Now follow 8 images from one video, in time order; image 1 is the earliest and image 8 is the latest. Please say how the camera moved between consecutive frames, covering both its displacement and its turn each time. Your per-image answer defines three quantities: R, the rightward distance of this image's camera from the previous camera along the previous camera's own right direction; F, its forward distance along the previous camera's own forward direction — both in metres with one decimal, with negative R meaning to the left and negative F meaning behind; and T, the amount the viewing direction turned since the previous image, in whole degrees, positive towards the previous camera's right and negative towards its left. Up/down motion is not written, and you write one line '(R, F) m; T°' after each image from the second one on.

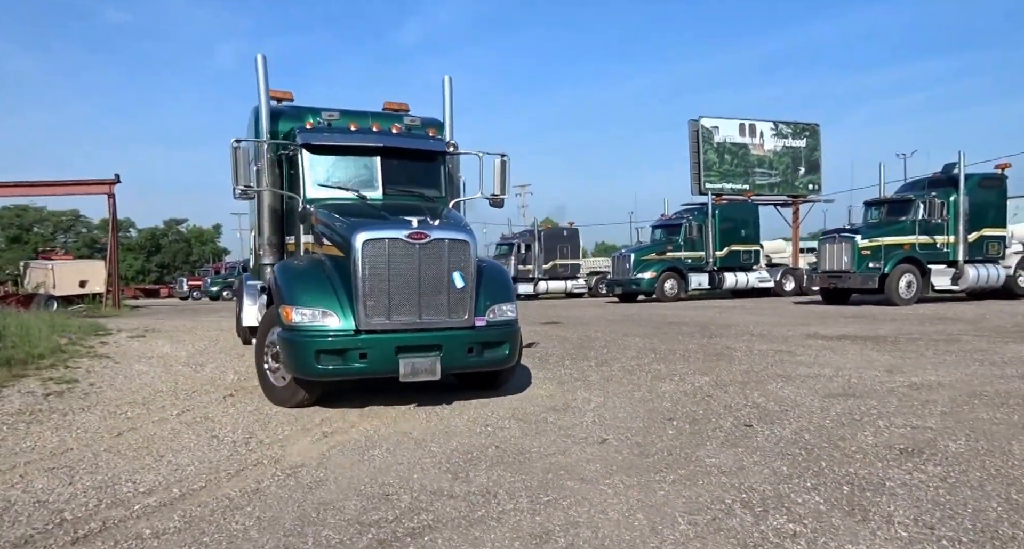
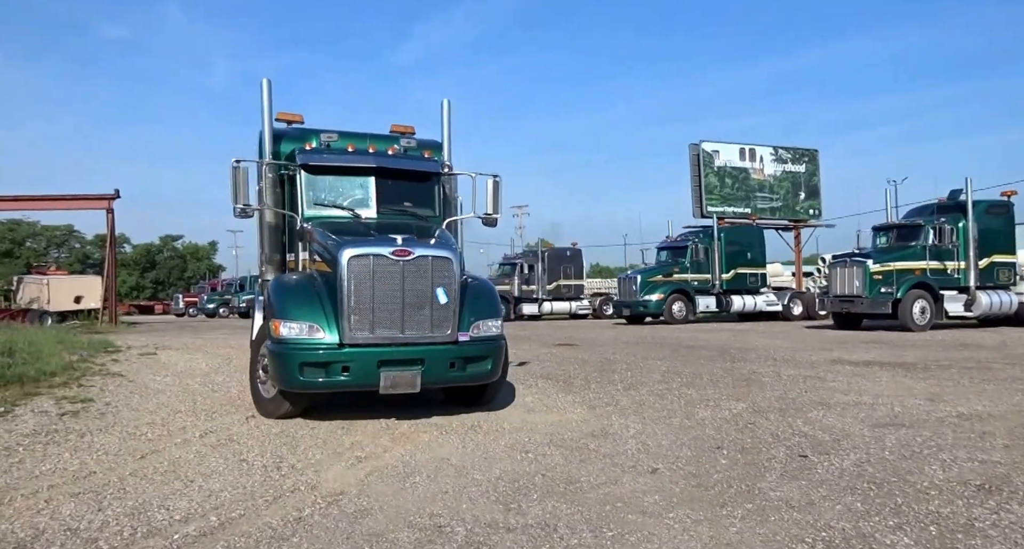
(-0.4, 0.0) m; +1°
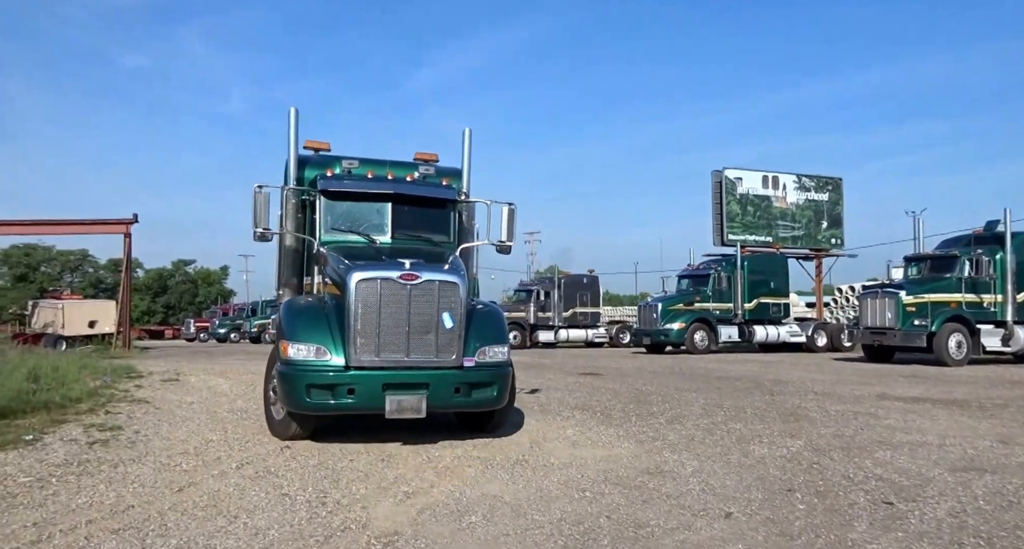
(-0.5, +0.1) m; +1°
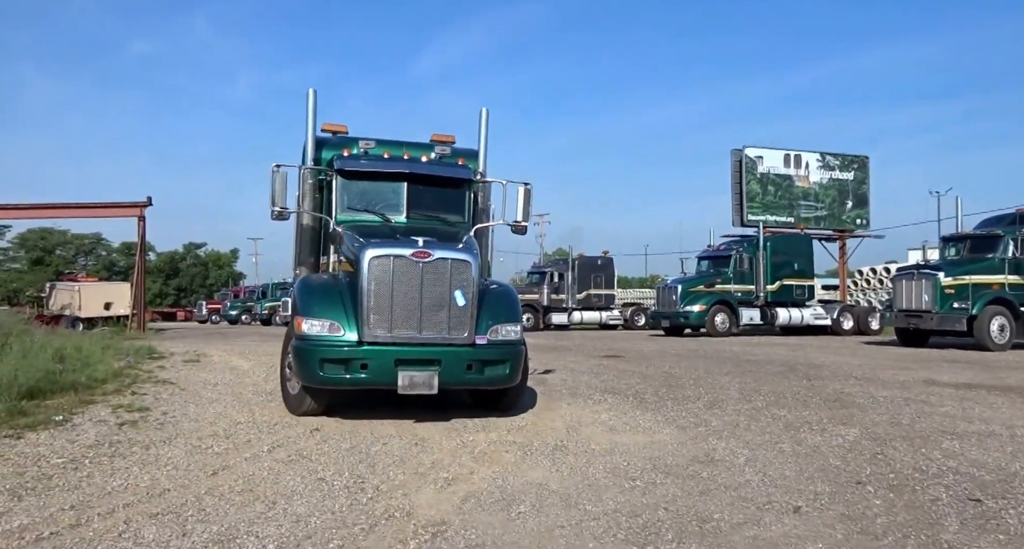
(-0.3, +0.3) m; 0°
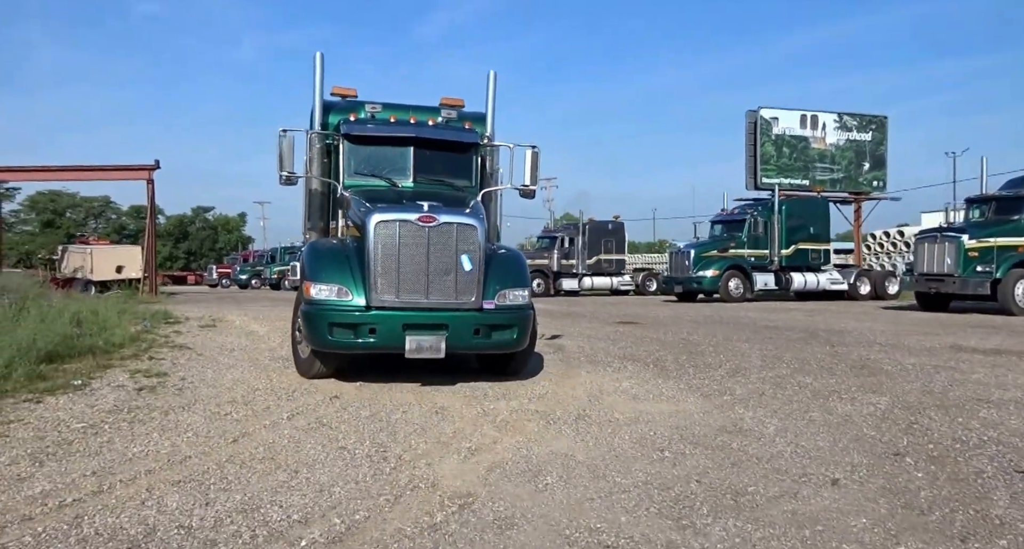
(-0.1, +0.2) m; 0°
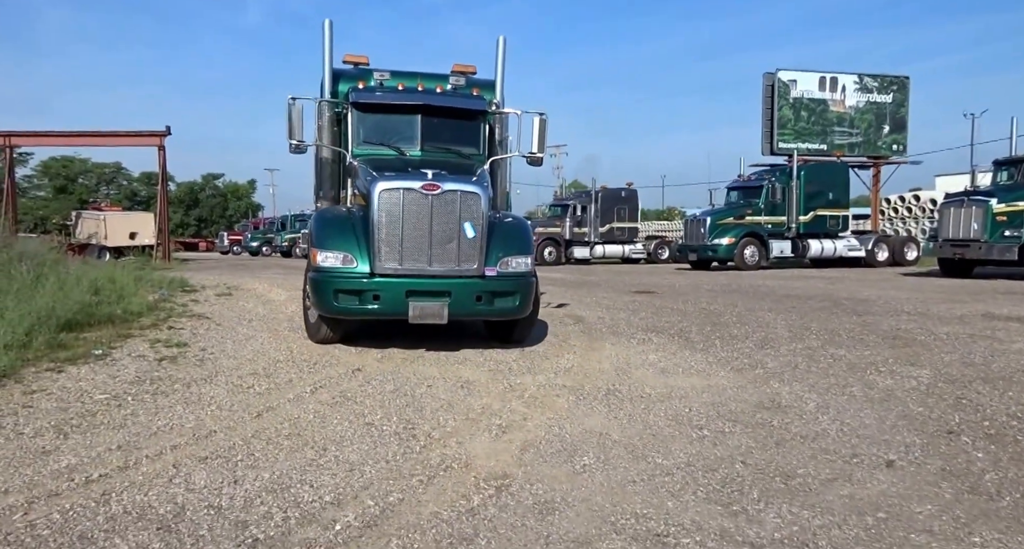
(-0.2, +0.2) m; 0°
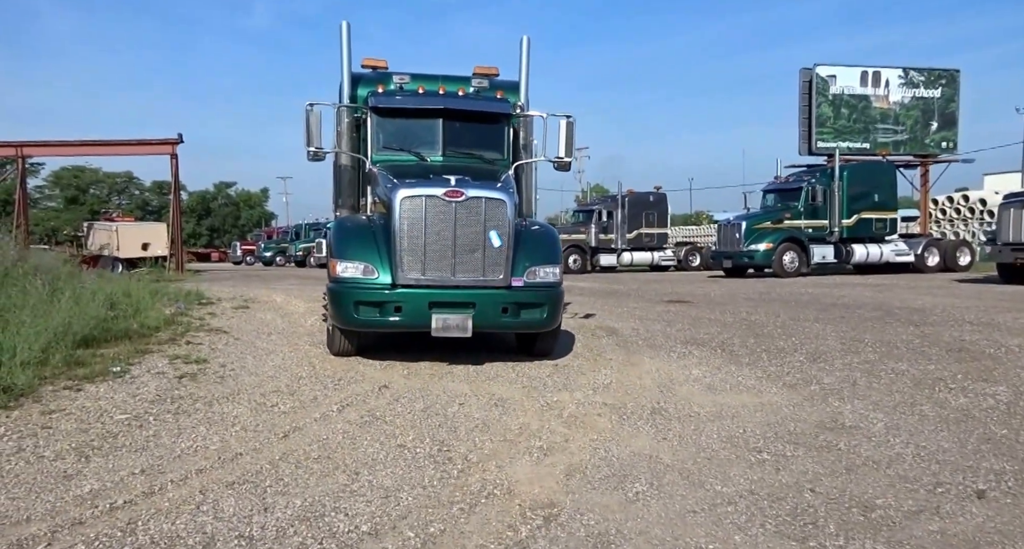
(-0.1, +0.3) m; -2°
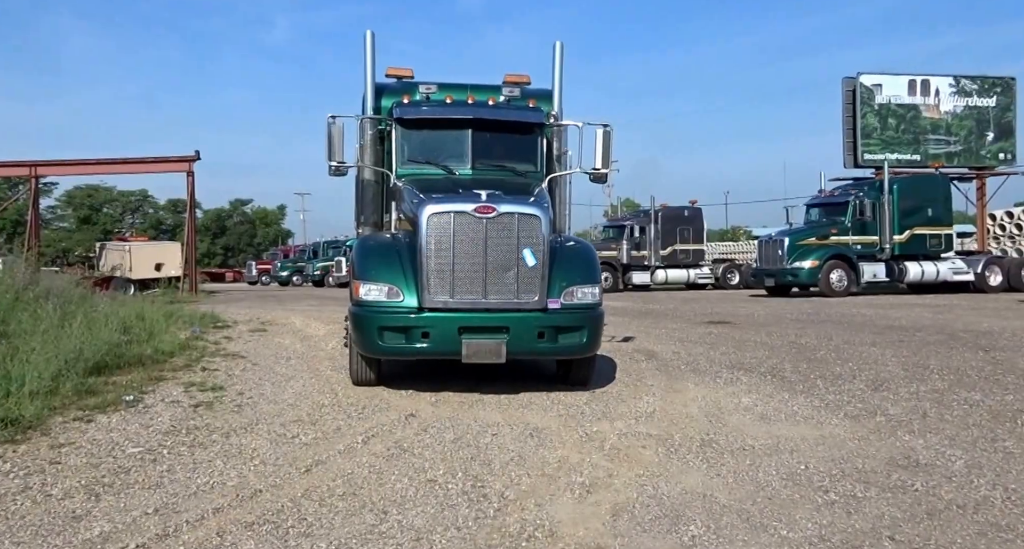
(-0.1, +0.3) m; -2°
